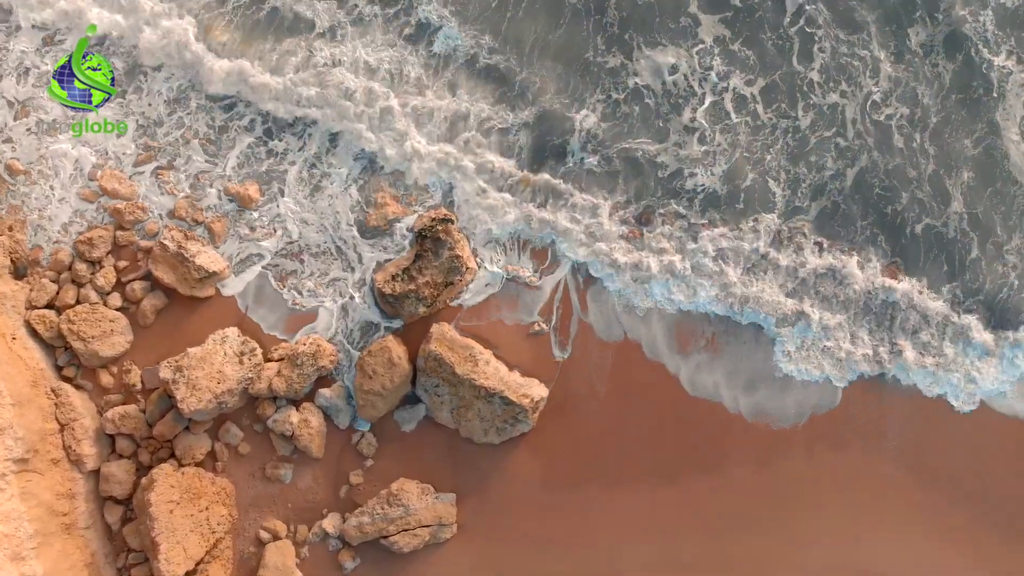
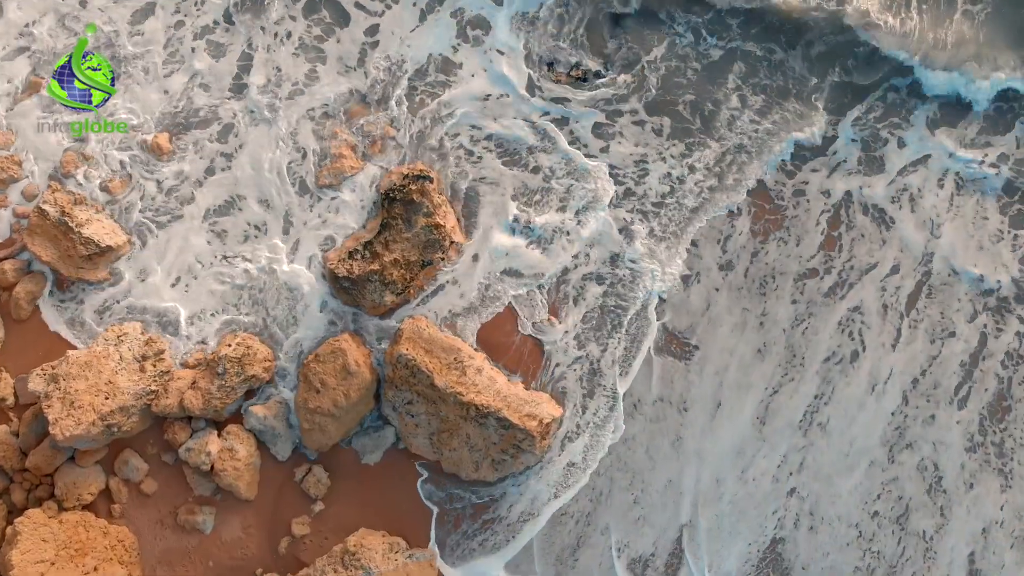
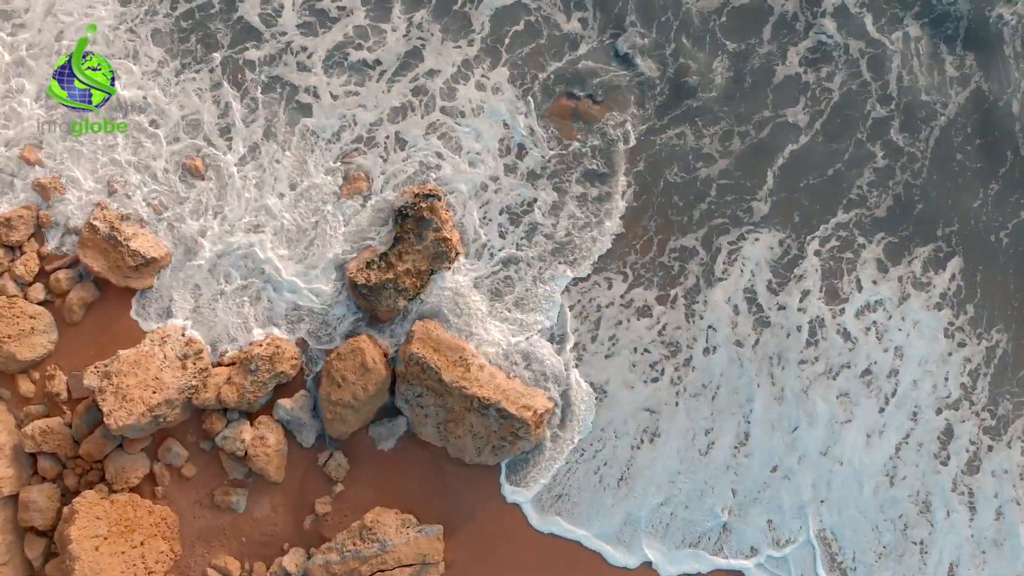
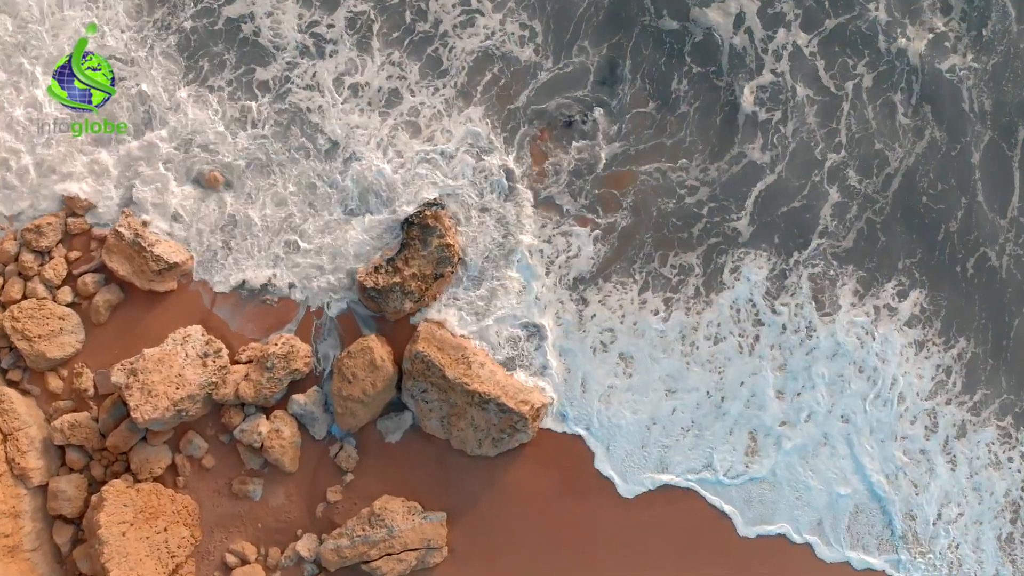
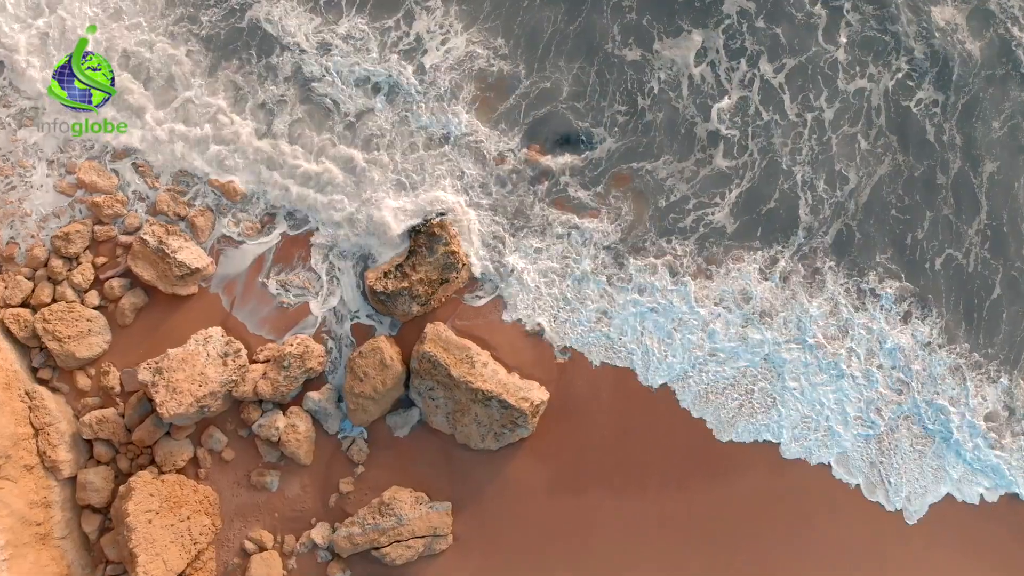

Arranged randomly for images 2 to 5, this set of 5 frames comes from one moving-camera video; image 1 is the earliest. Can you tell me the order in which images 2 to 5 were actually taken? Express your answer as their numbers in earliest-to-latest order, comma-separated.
5, 4, 3, 2
